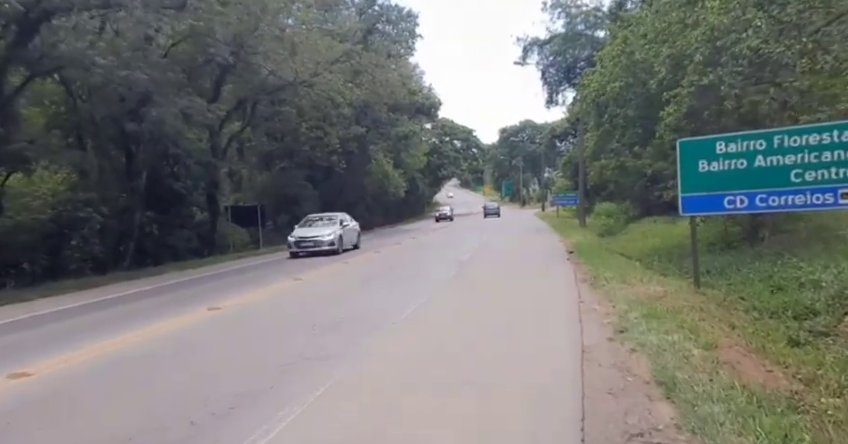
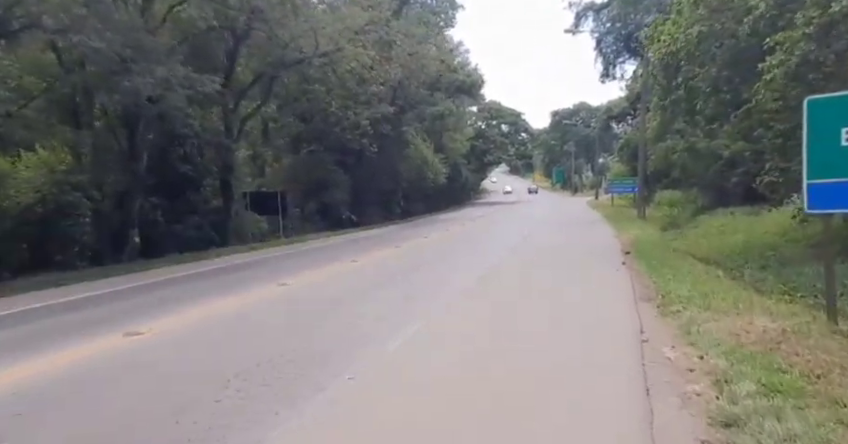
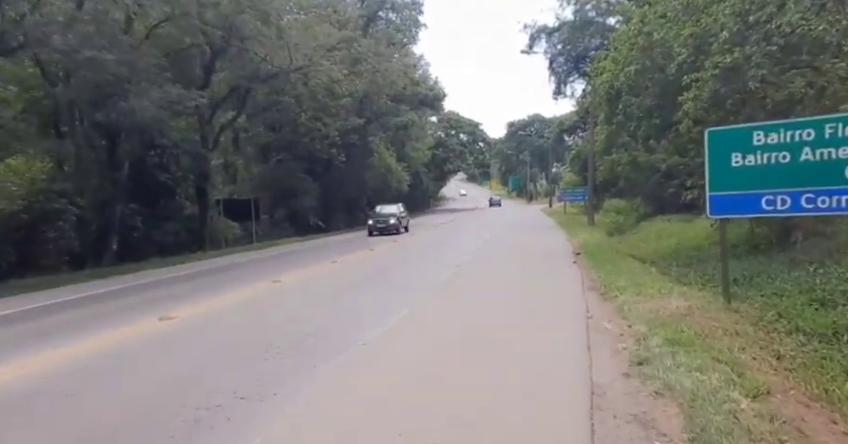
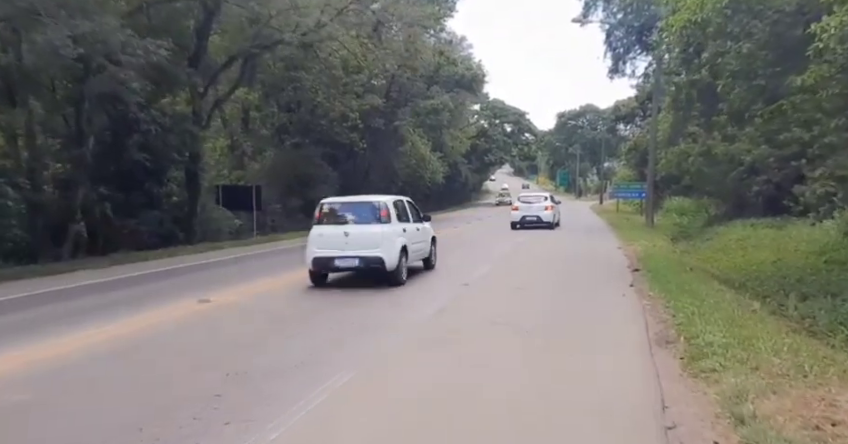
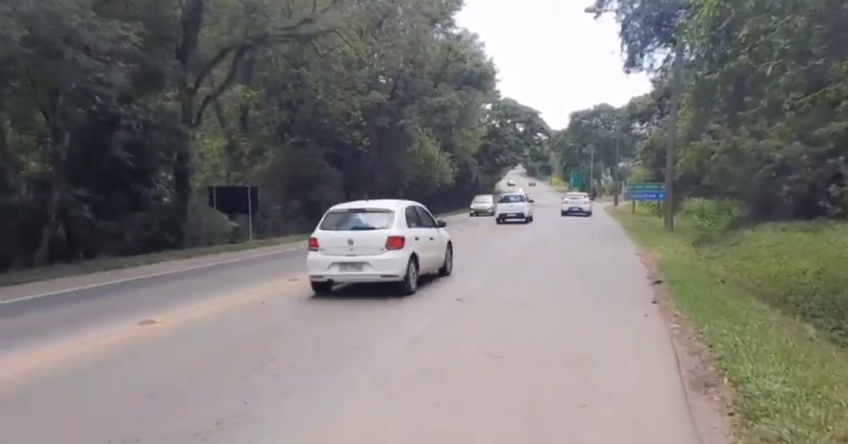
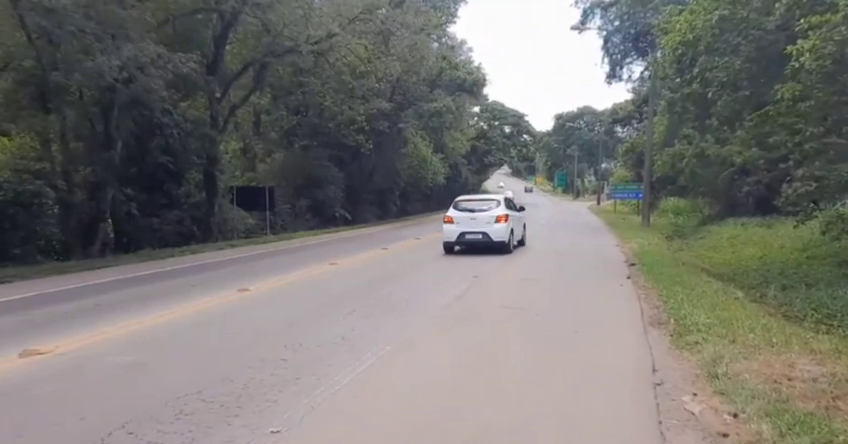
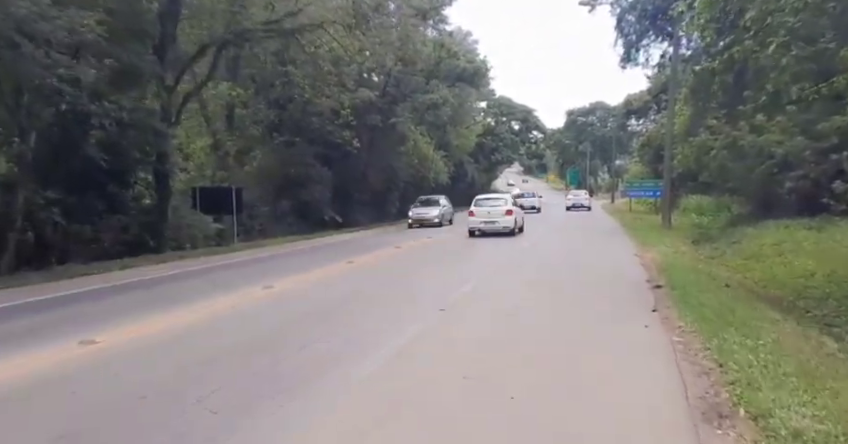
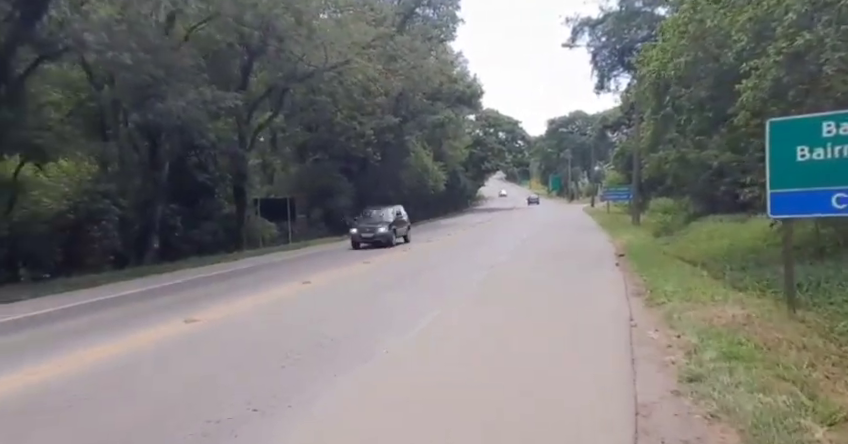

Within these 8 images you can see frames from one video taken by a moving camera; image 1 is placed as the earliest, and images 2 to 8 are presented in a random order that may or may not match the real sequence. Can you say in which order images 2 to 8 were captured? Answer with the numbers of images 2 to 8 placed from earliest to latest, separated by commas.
3, 8, 2, 6, 4, 5, 7
